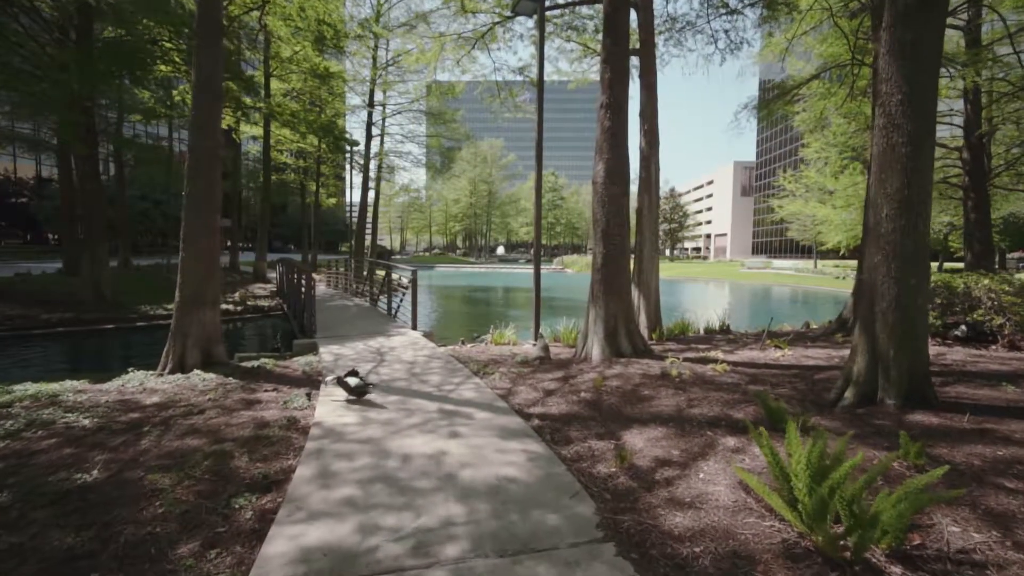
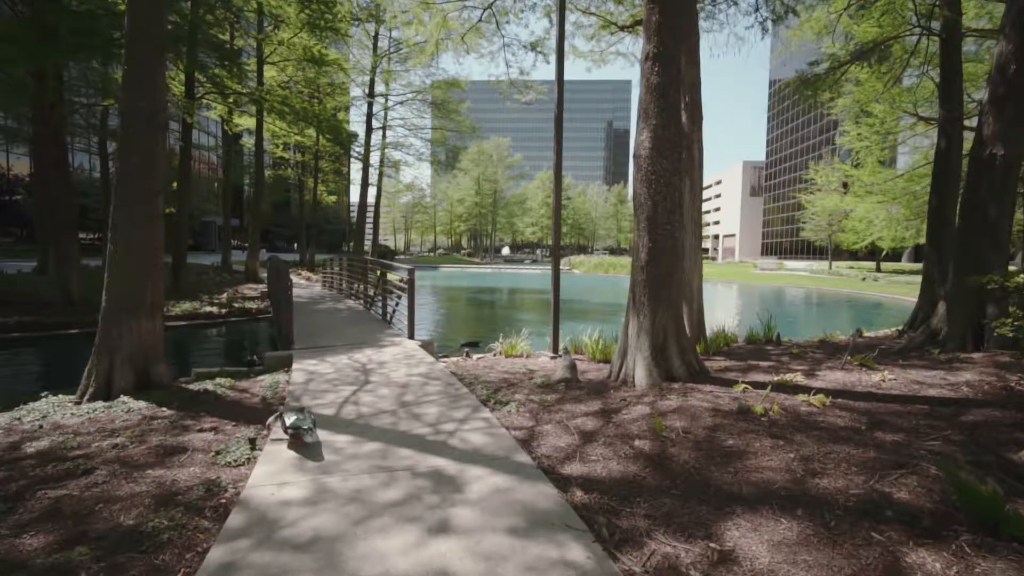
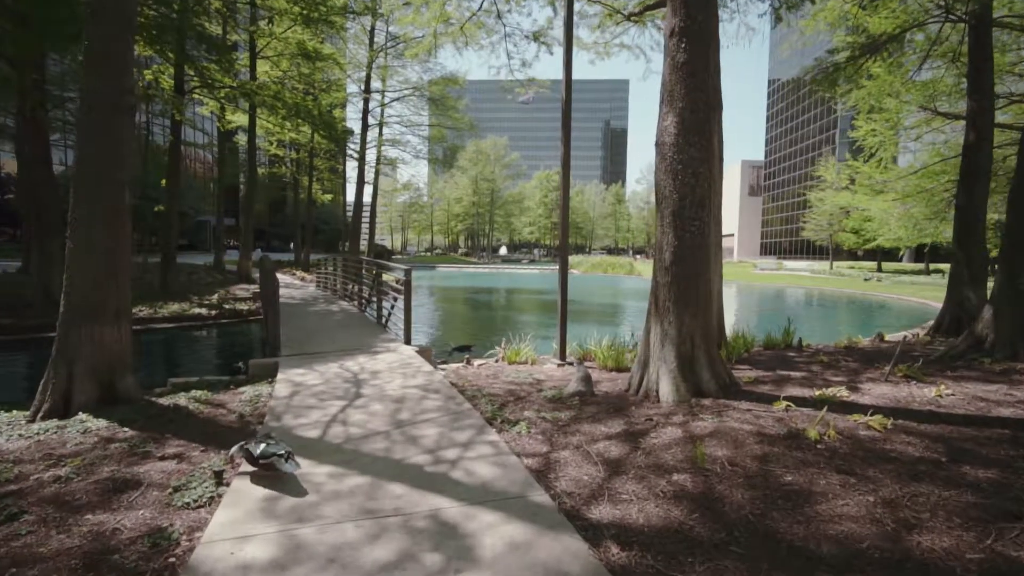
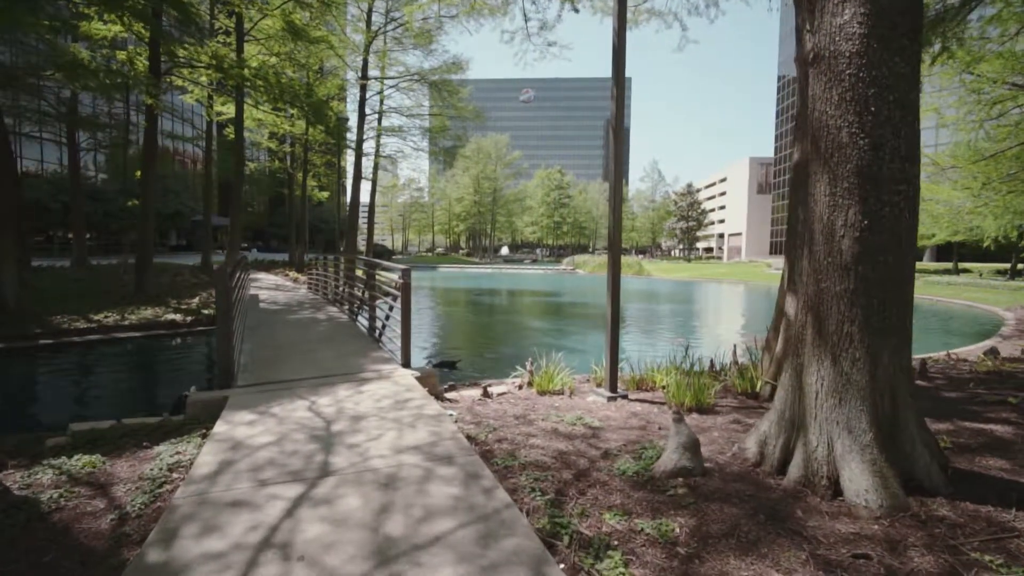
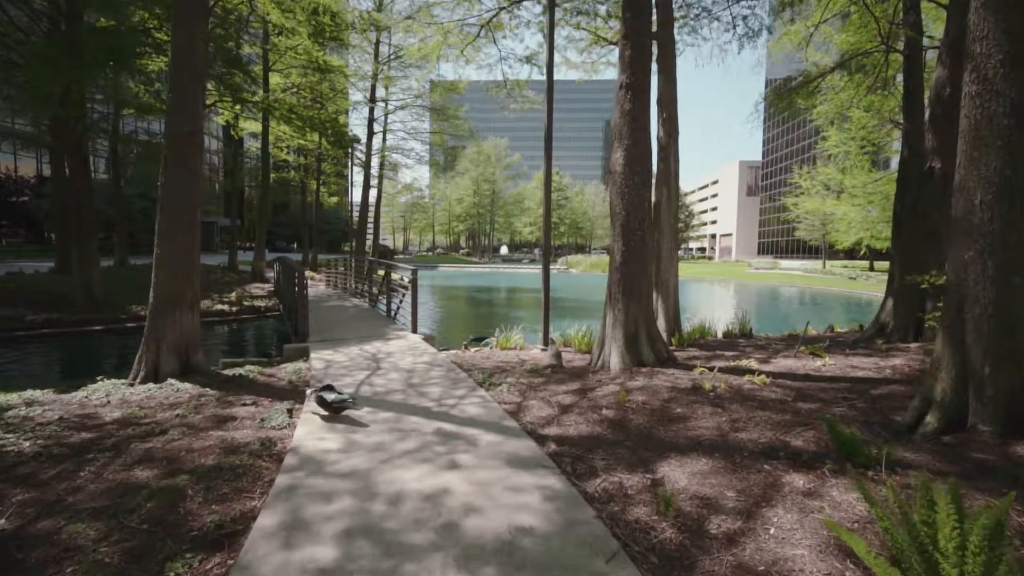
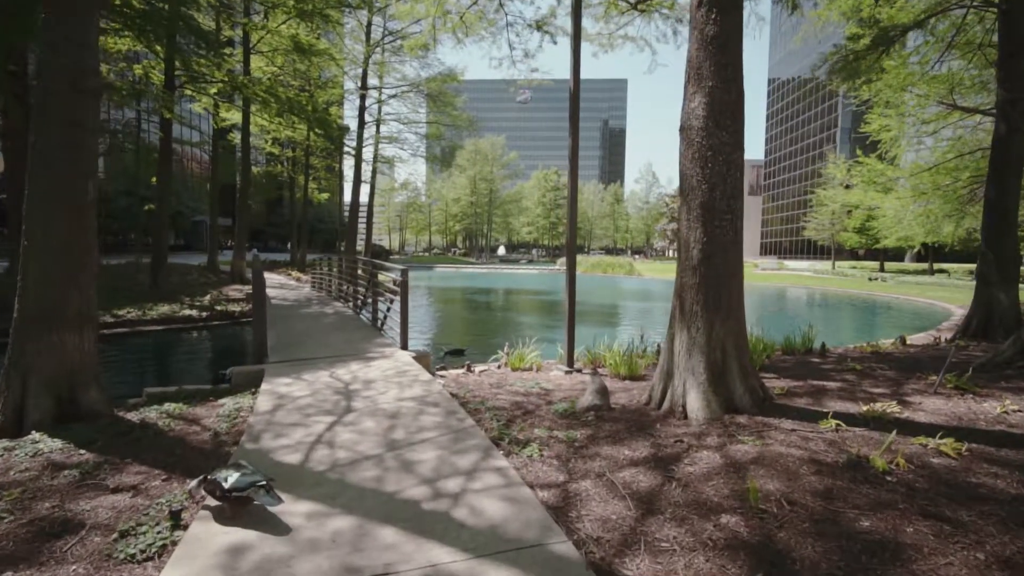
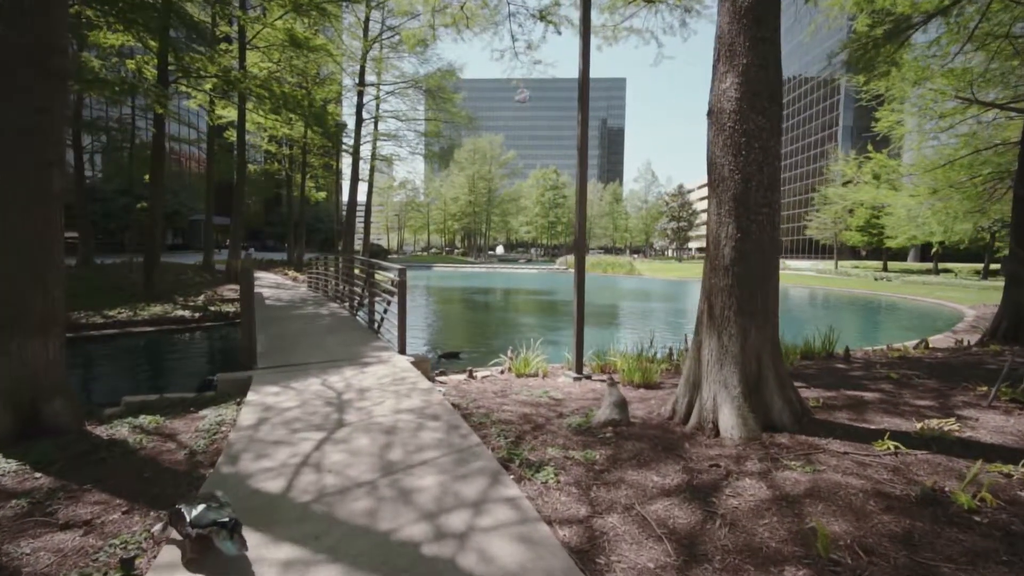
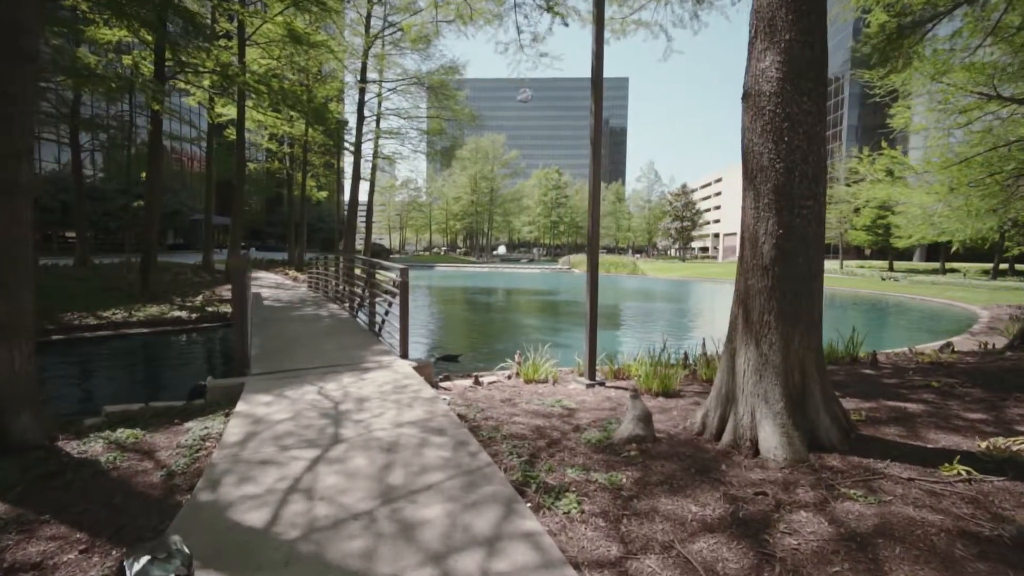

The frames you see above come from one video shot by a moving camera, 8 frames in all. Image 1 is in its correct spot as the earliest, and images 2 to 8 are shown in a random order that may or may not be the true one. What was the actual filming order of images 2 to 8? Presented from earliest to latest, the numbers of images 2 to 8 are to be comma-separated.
5, 2, 3, 6, 7, 8, 4
